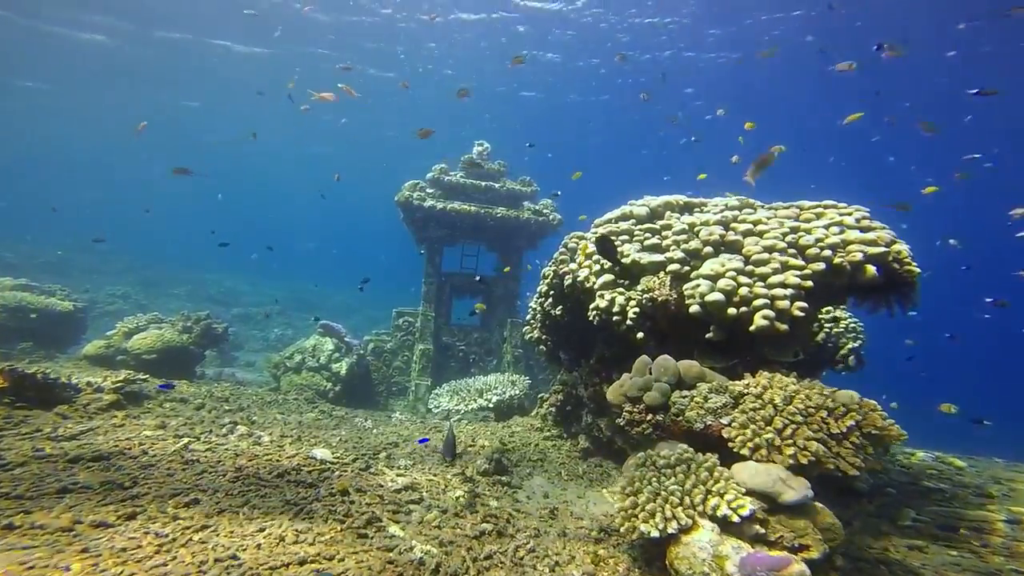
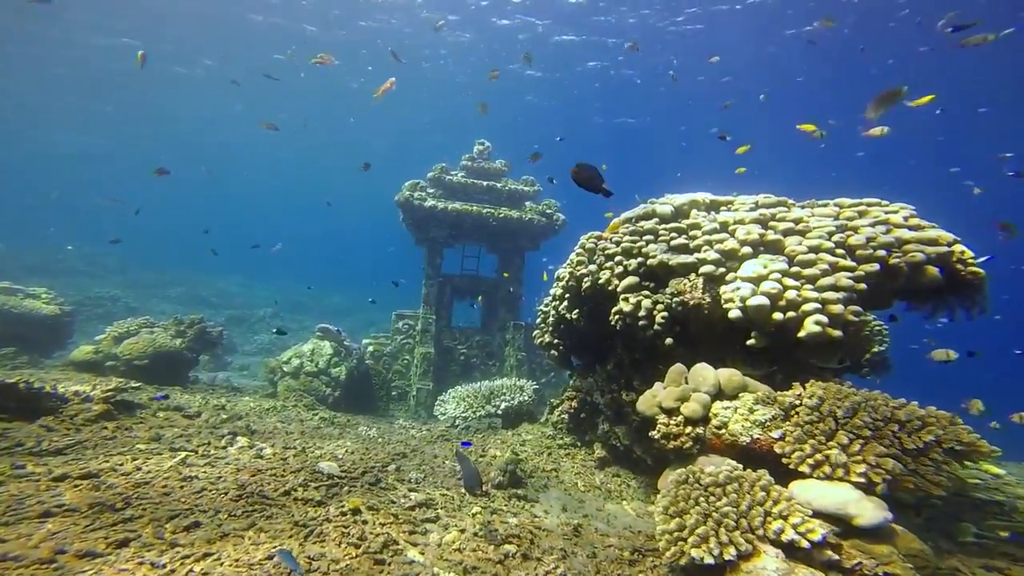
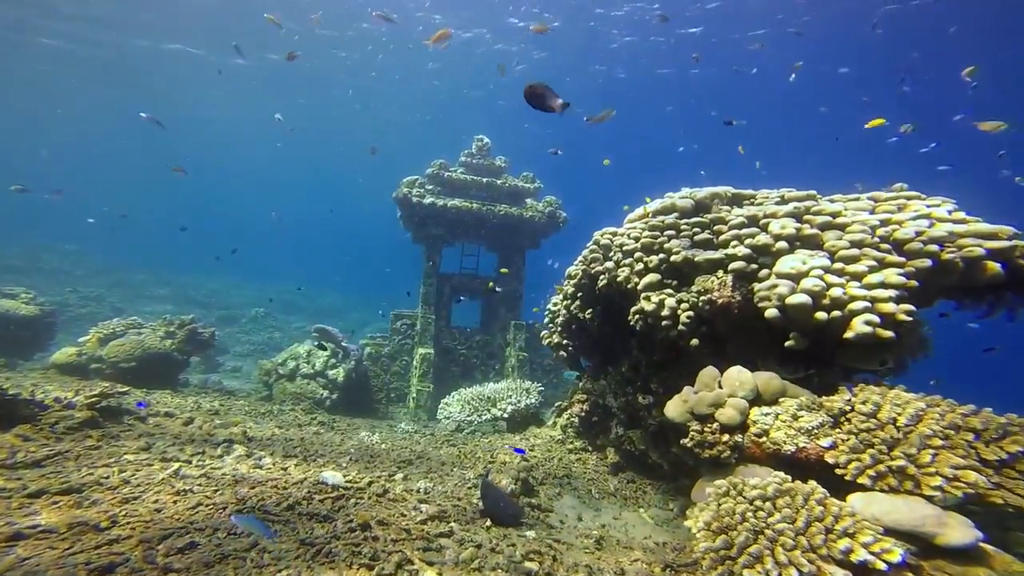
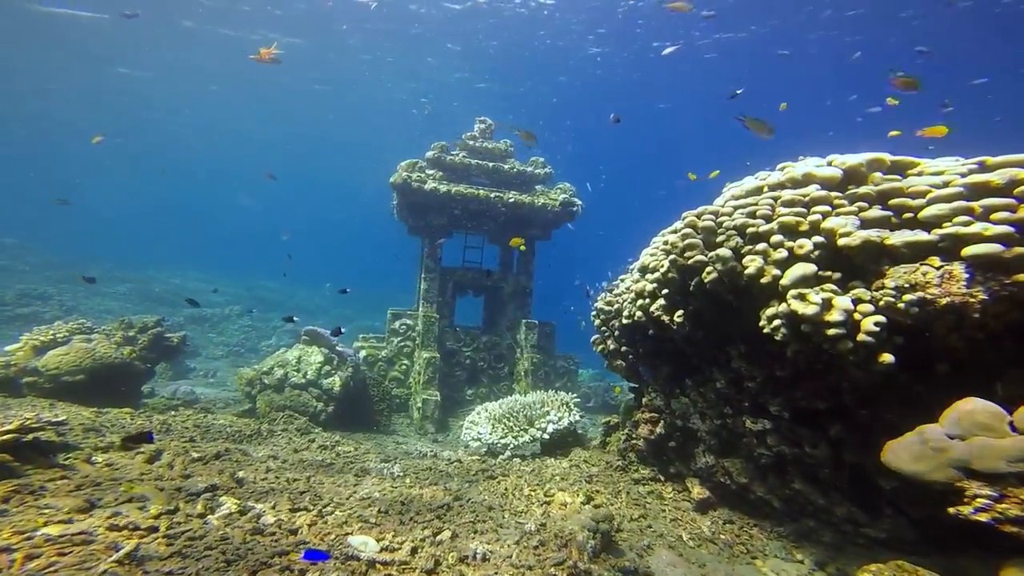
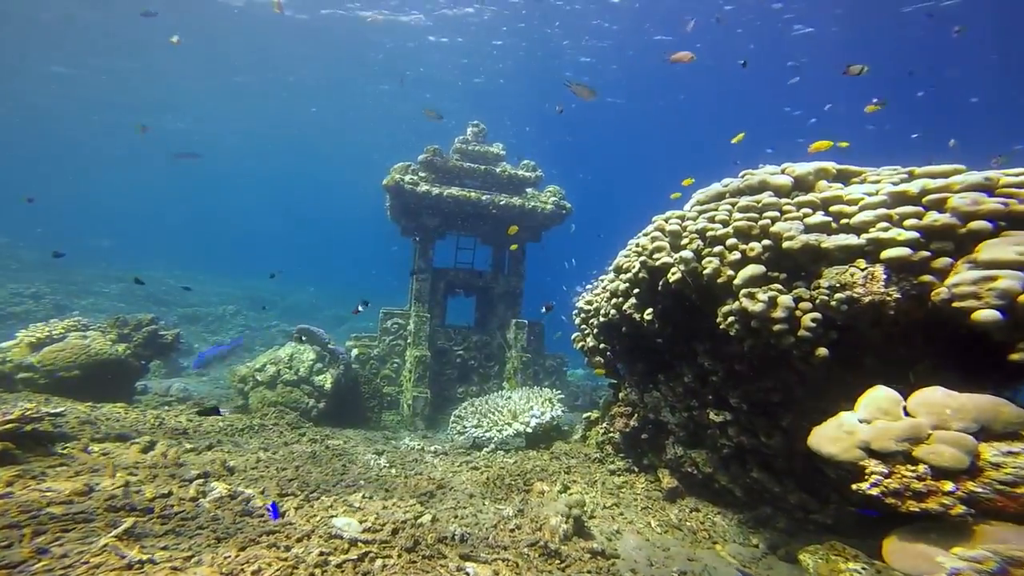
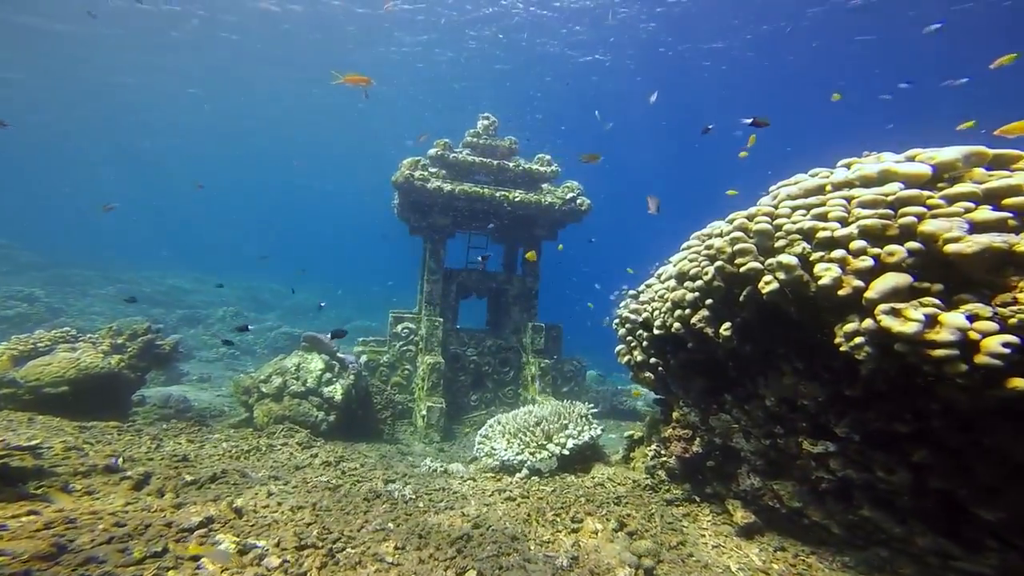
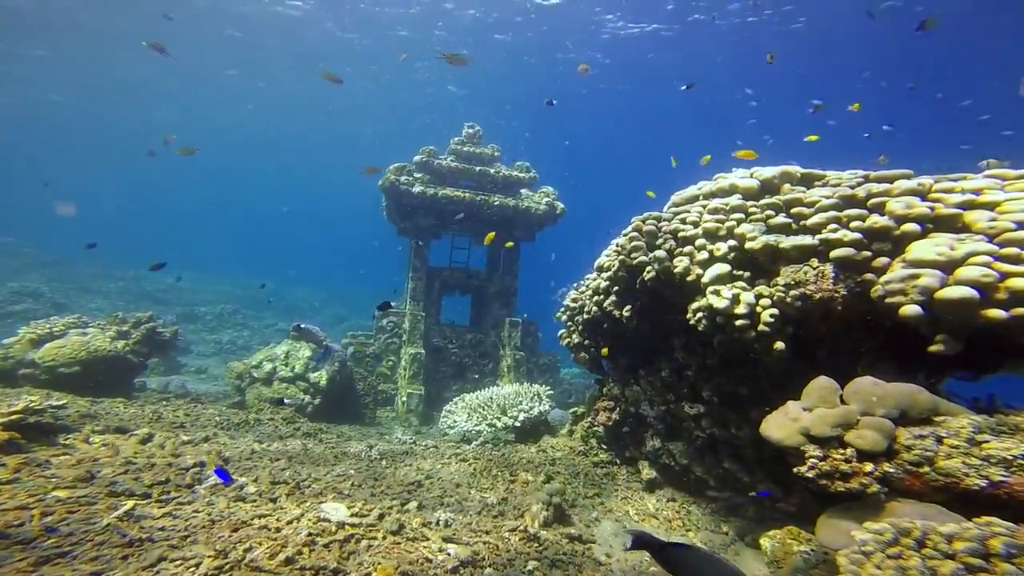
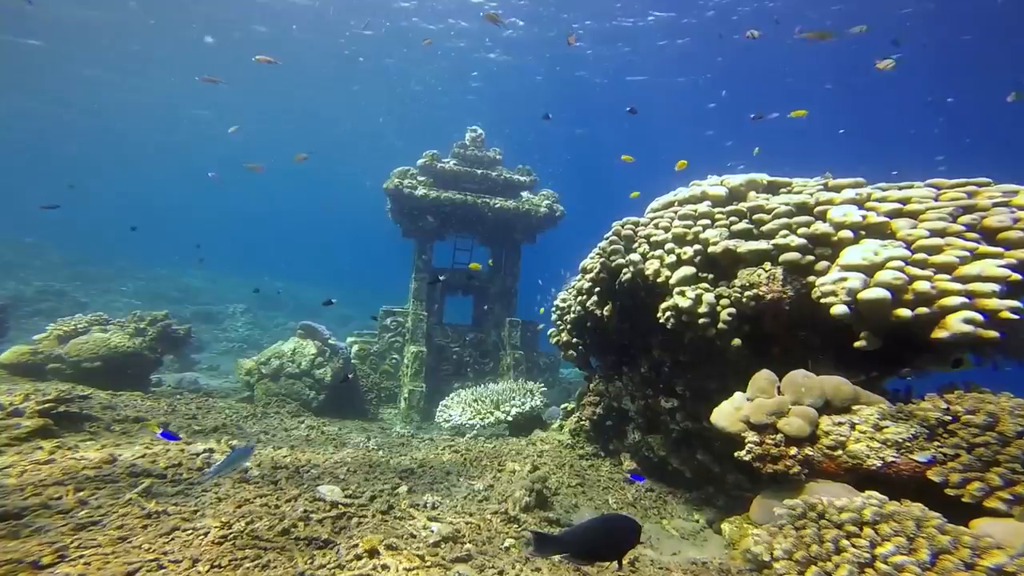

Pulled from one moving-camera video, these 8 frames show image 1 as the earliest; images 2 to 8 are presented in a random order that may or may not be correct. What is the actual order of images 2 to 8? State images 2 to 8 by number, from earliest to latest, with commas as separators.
2, 3, 8, 7, 5, 4, 6
